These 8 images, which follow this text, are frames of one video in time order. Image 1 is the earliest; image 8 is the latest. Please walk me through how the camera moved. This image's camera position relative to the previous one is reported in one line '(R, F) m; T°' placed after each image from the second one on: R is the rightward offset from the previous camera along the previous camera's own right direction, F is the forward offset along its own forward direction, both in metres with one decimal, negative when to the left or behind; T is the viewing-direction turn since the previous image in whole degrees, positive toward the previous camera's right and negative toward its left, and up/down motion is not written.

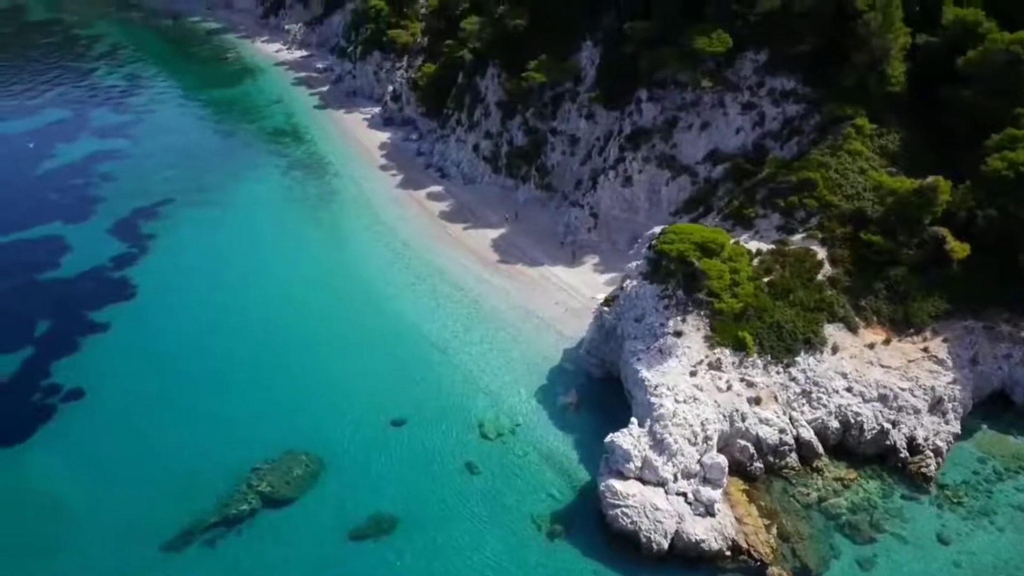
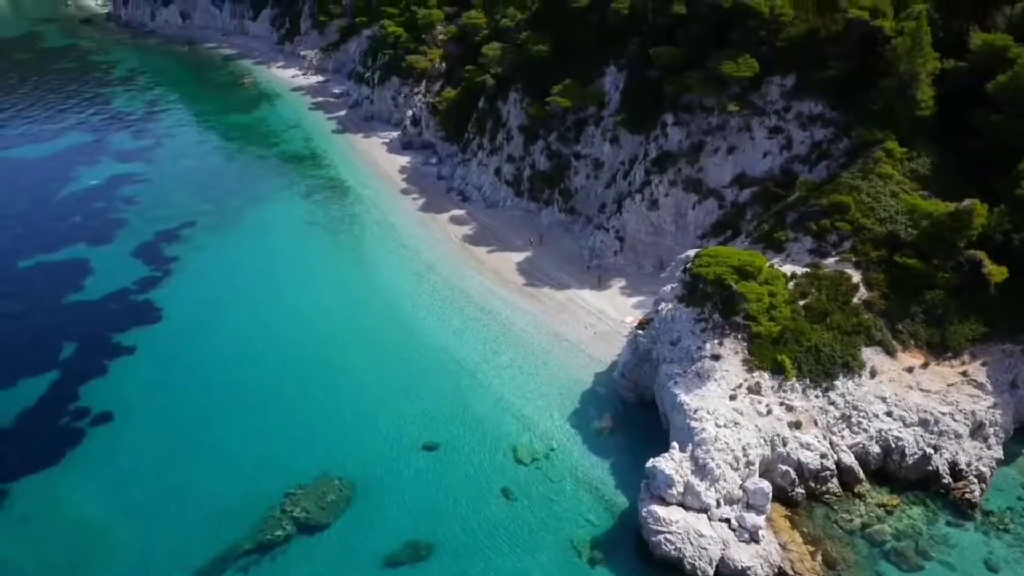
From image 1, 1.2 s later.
(-1.1, +0.1) m; 0°
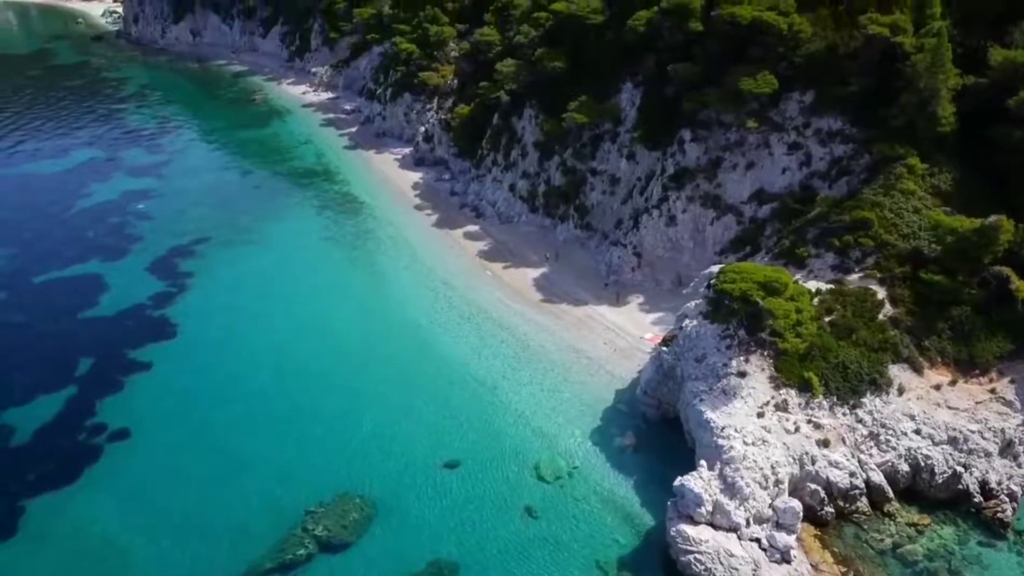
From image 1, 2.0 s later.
(-0.7, +0.2) m; 0°
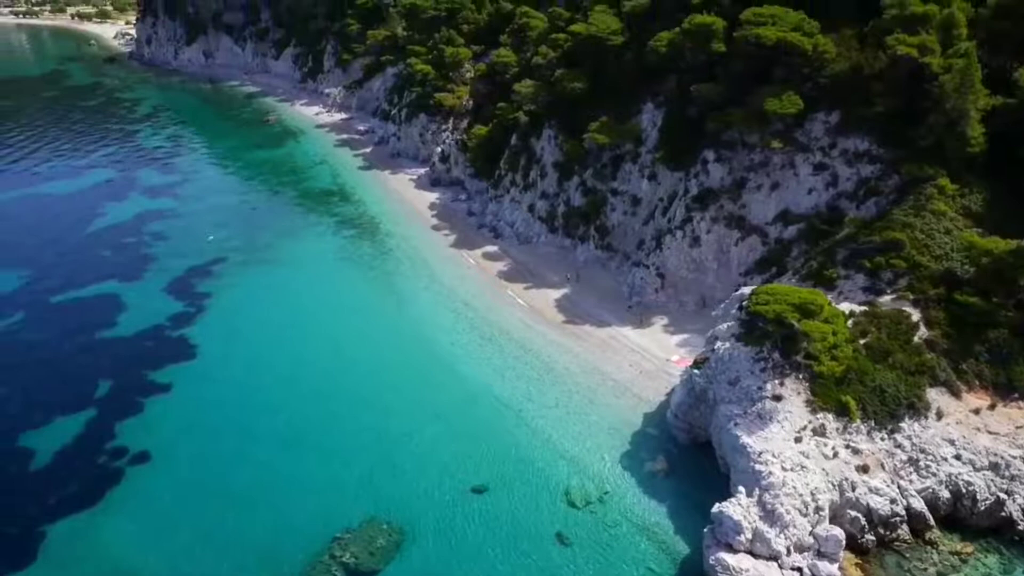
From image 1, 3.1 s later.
(-0.9, +0.4) m; 0°
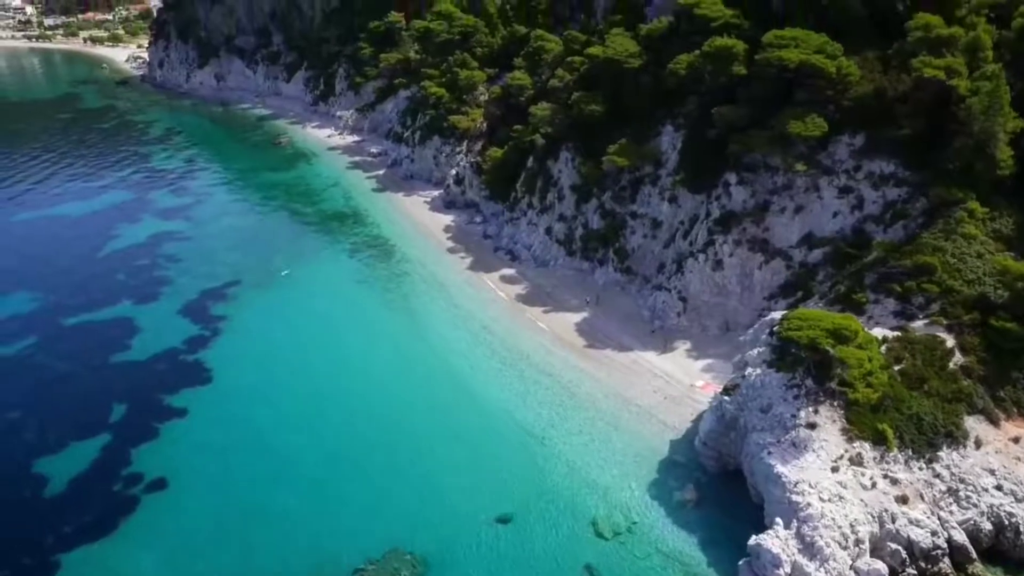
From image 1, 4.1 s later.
(-0.7, +0.5) m; 0°
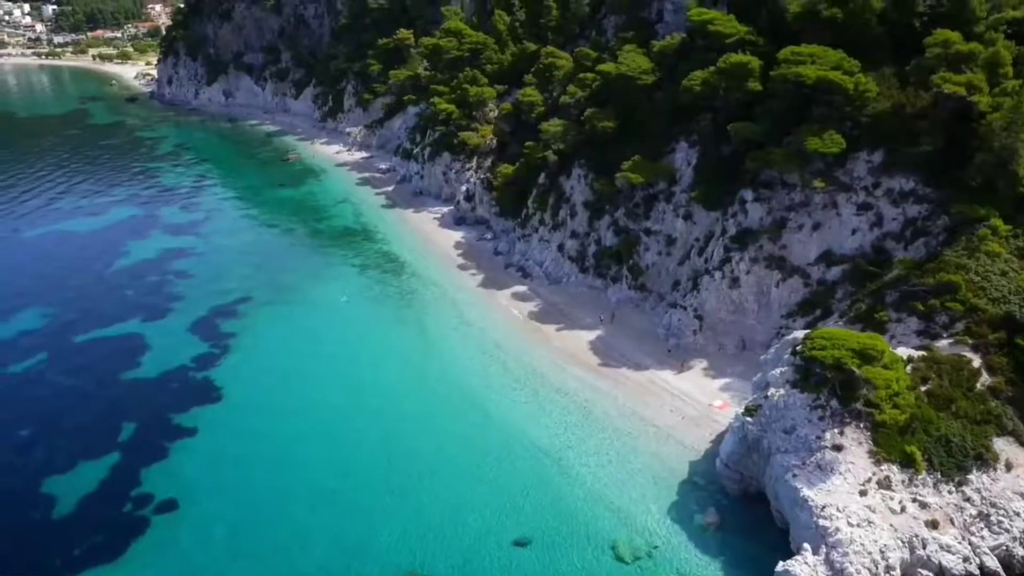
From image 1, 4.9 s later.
(-0.5, +0.4) m; 0°
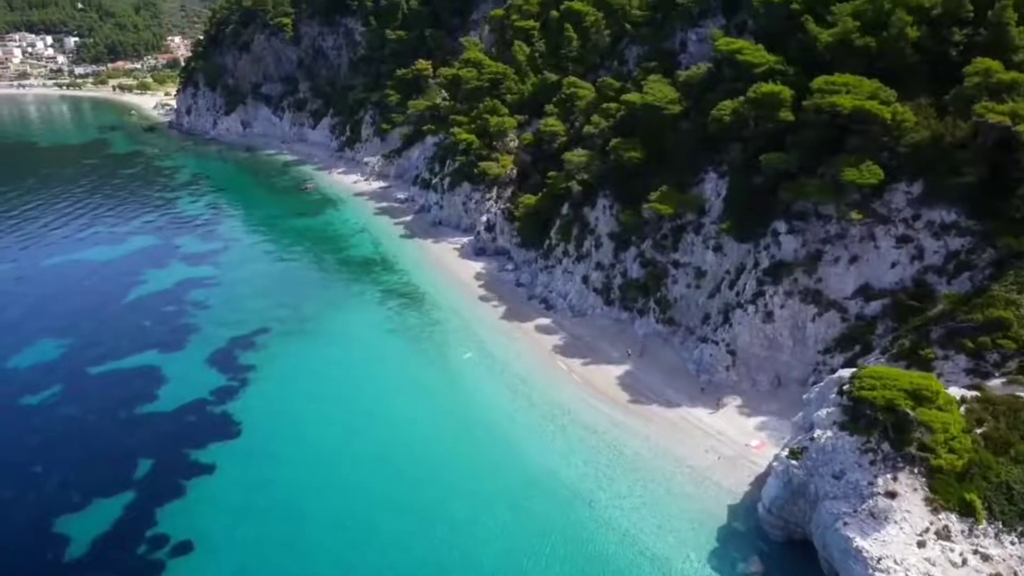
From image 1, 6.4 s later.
(-0.7, +1.0) m; -1°
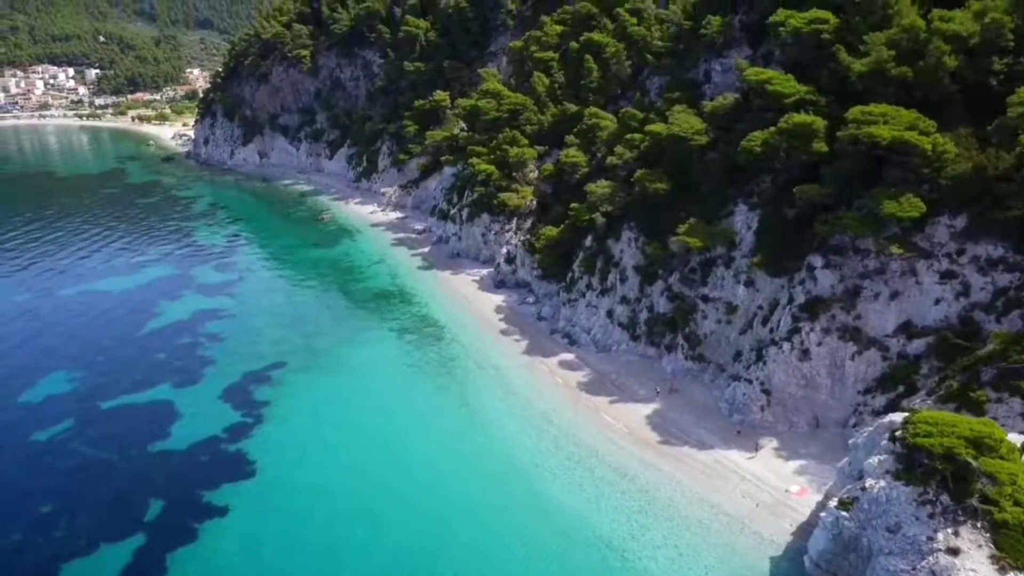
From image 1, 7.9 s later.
(-0.6, +1.3) m; -1°
